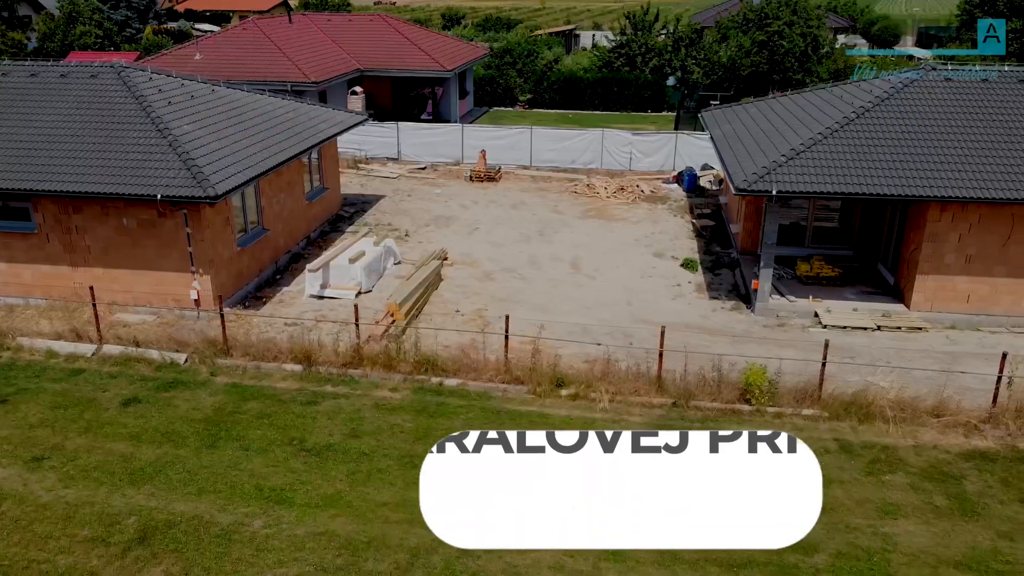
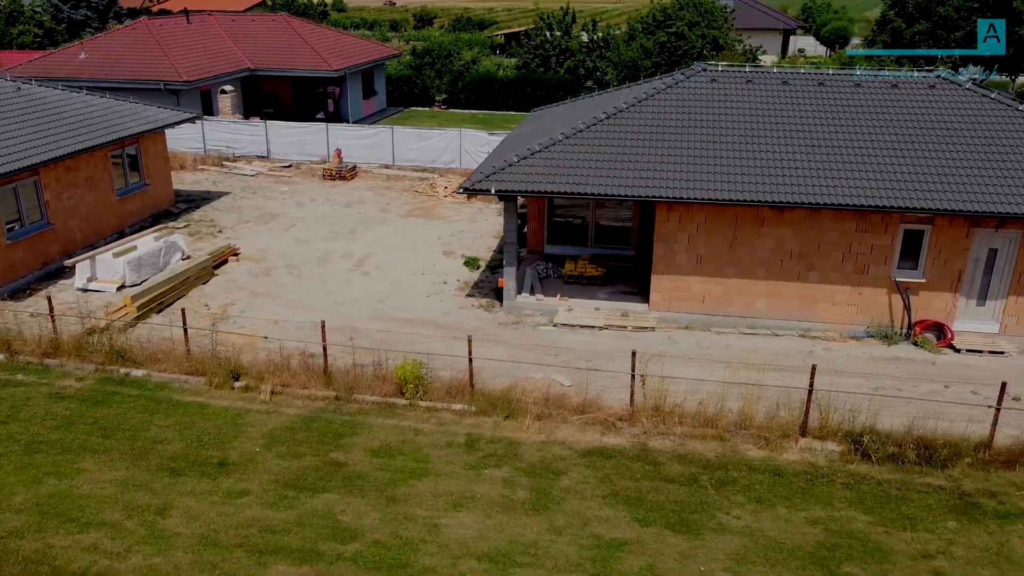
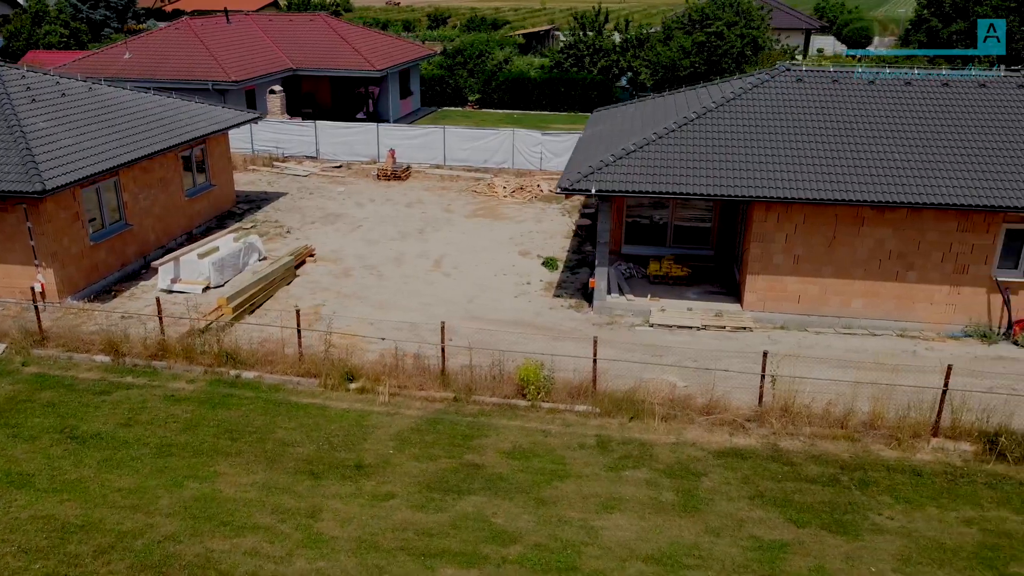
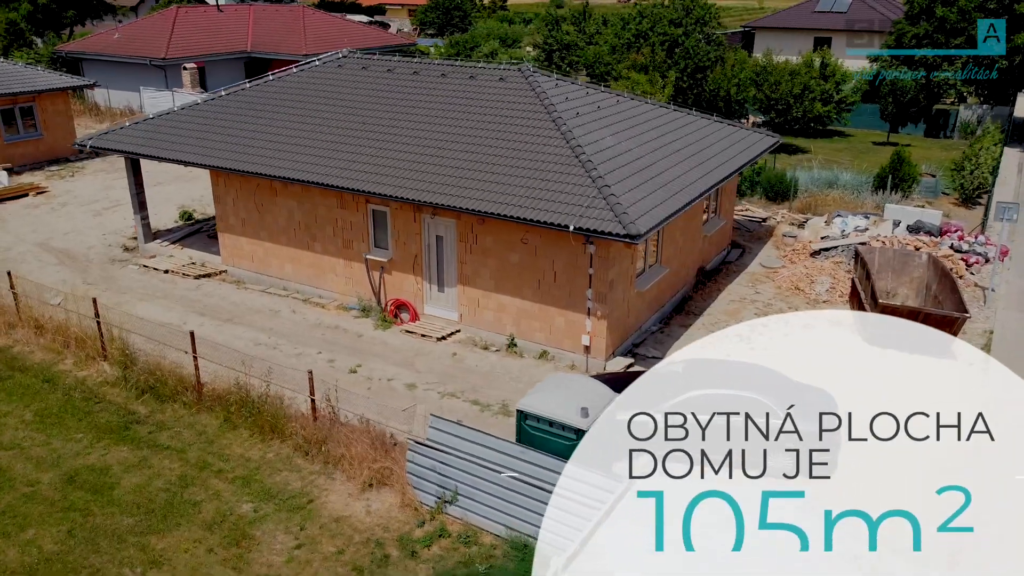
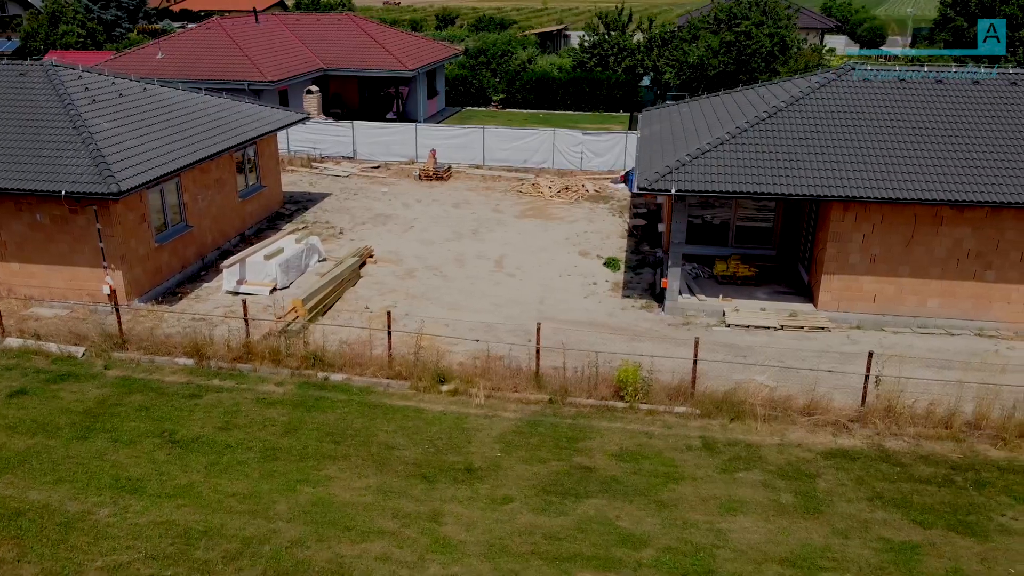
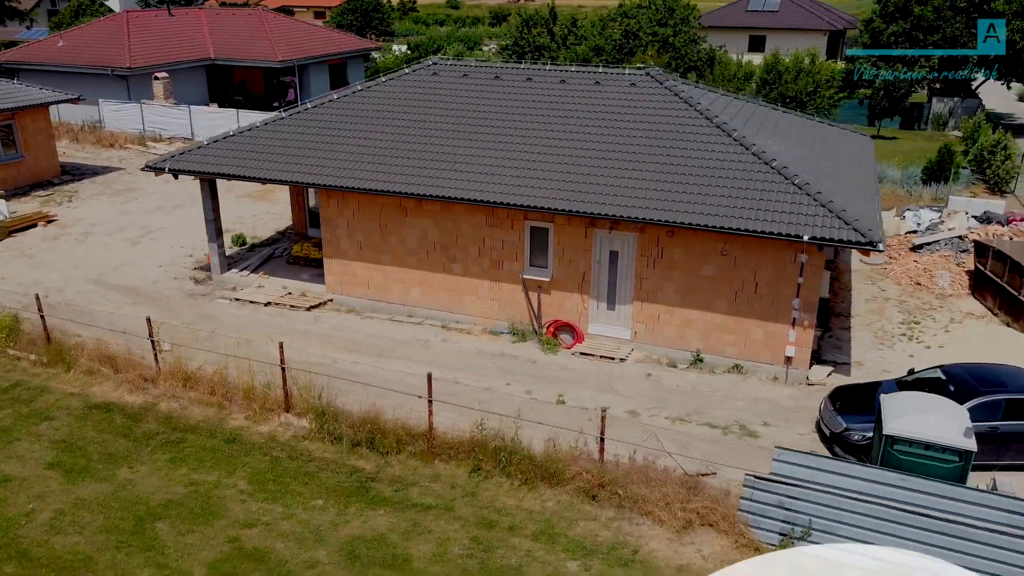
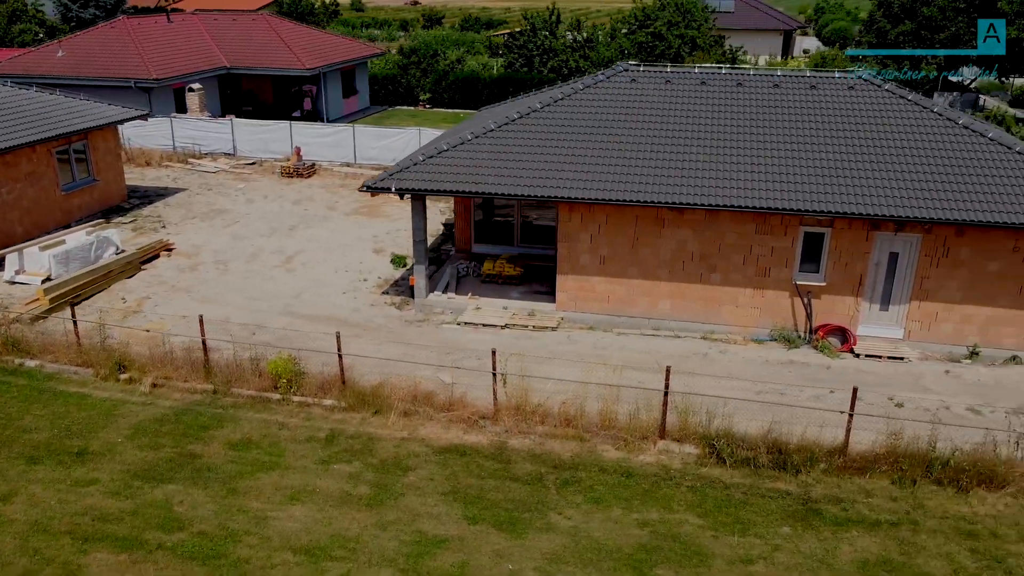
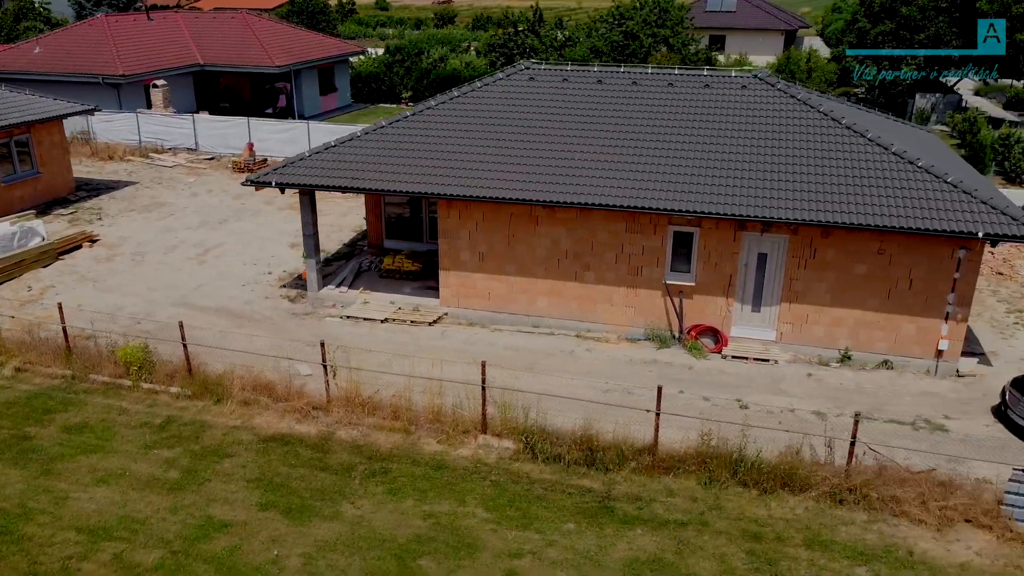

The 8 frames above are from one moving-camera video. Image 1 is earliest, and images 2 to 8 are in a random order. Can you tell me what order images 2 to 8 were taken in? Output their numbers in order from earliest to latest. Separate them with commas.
5, 3, 2, 7, 8, 6, 4
